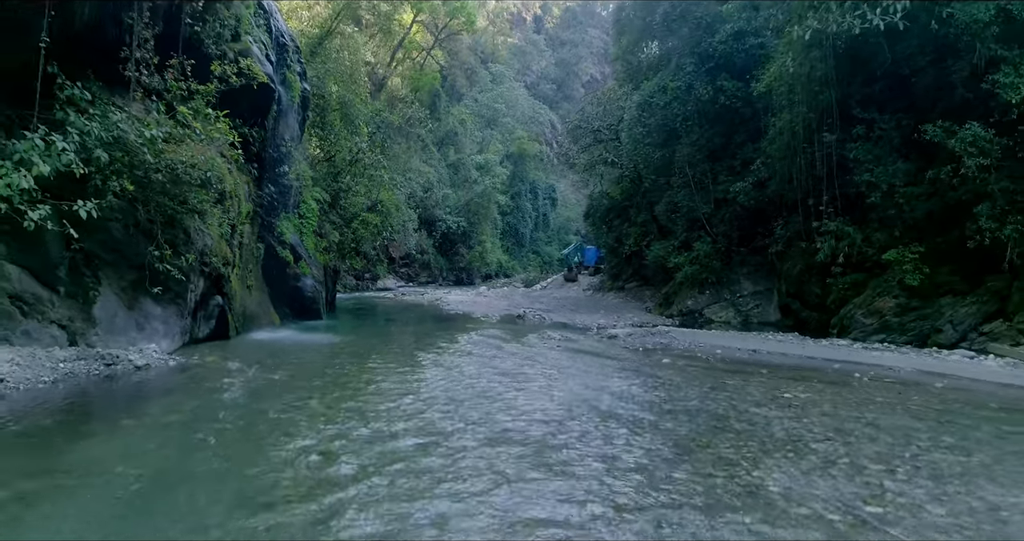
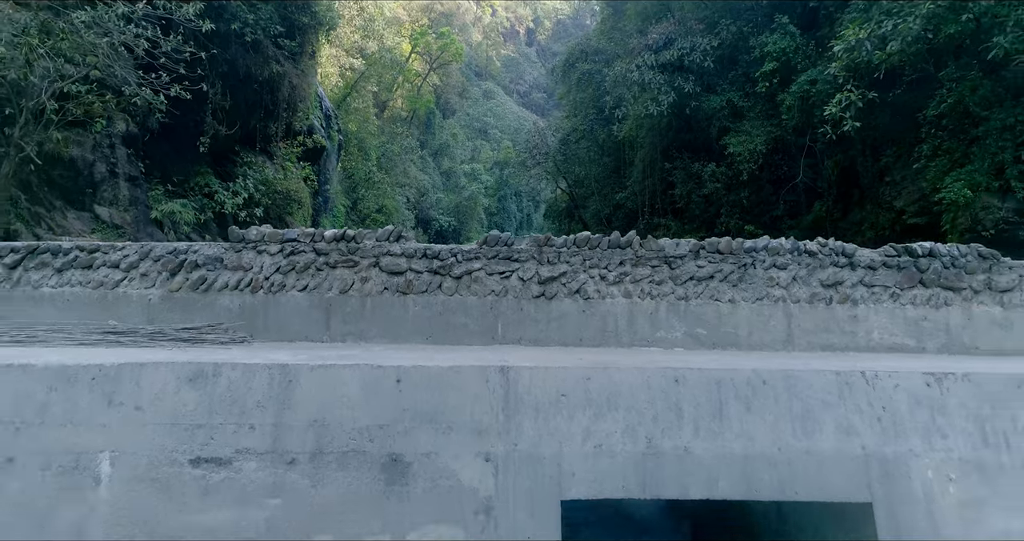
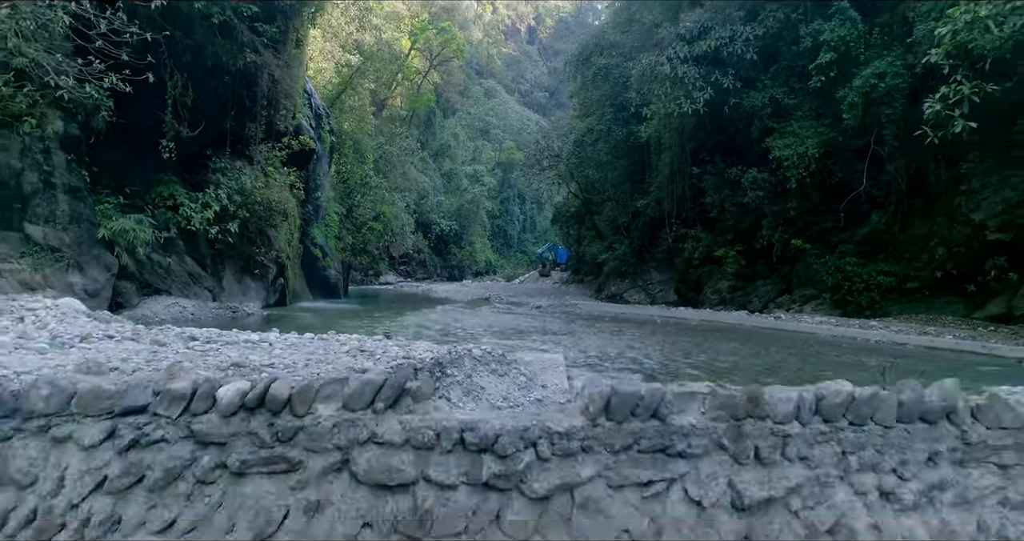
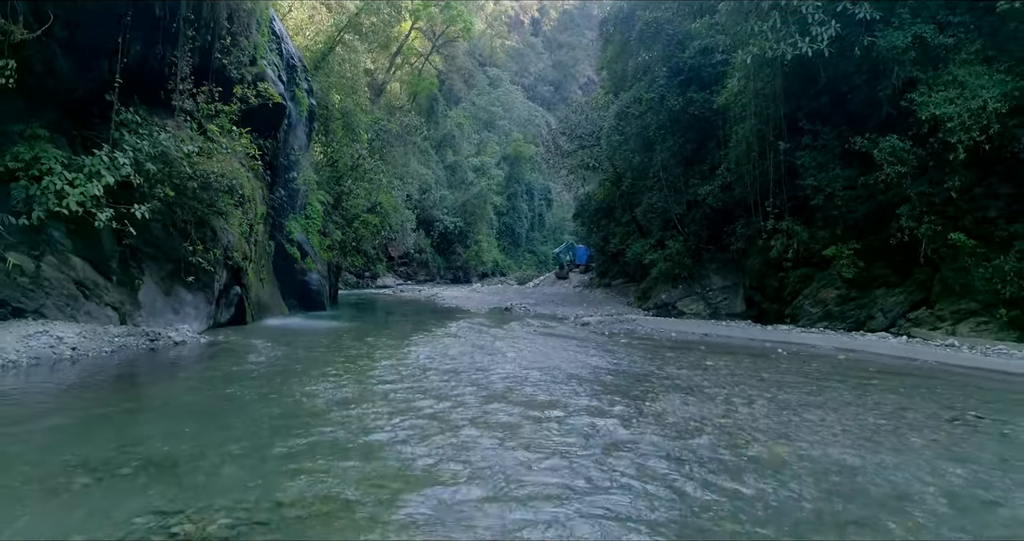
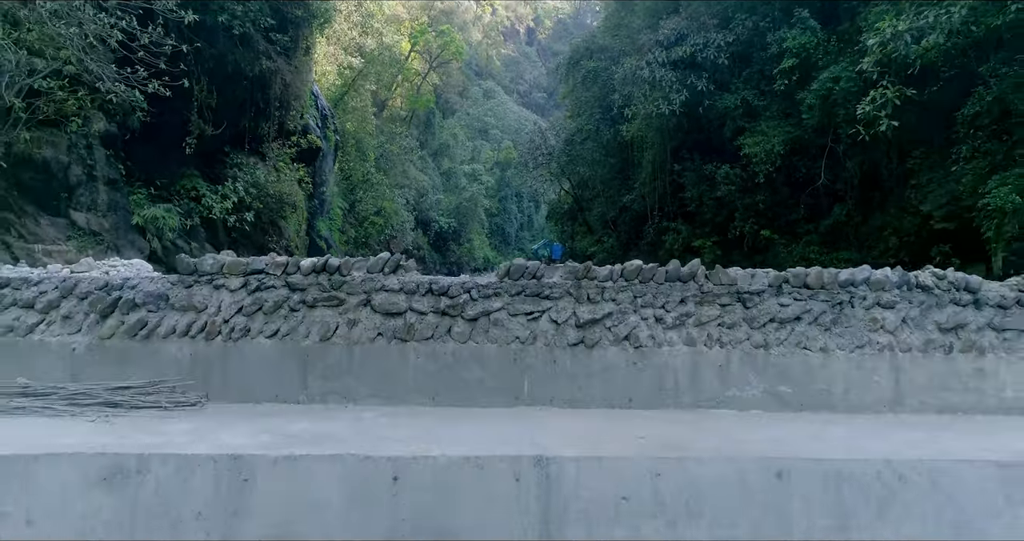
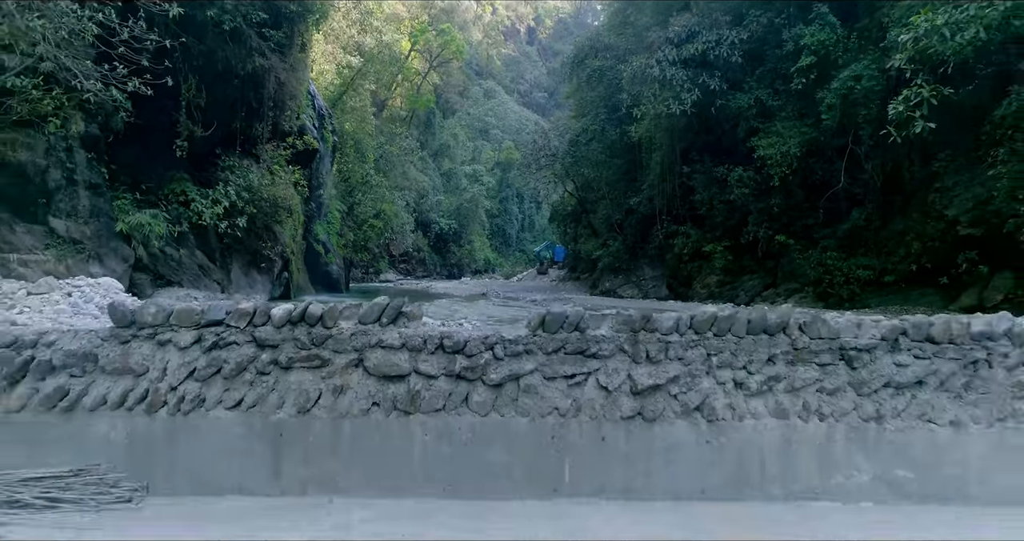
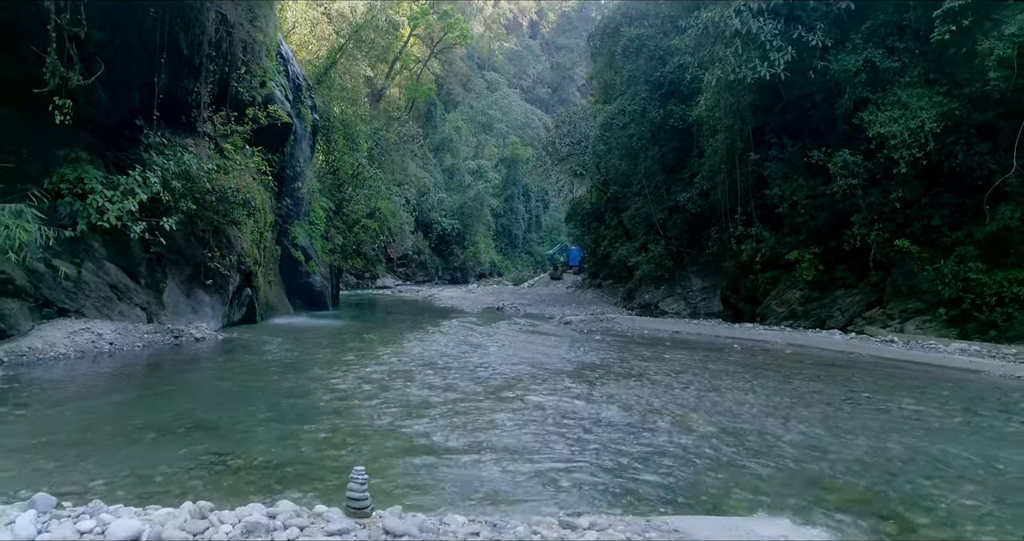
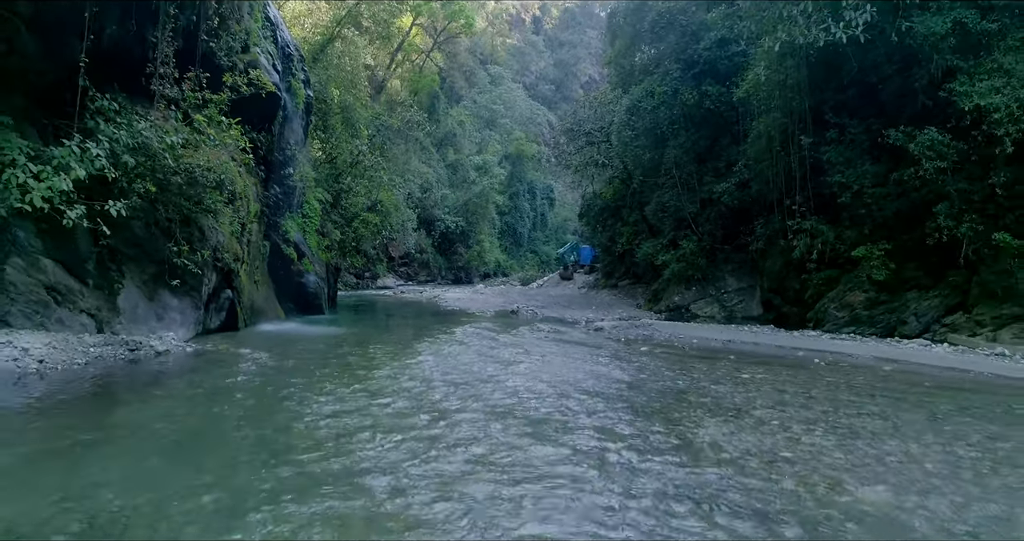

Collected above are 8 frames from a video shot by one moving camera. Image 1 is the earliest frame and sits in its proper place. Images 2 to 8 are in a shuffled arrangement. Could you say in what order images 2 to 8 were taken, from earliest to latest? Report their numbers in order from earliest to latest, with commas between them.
8, 4, 7, 3, 6, 5, 2
